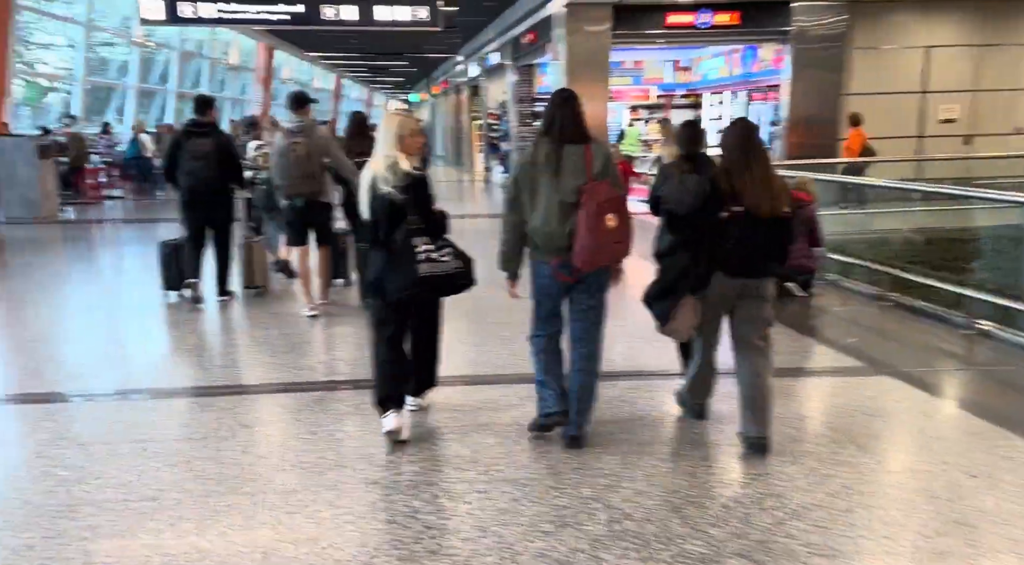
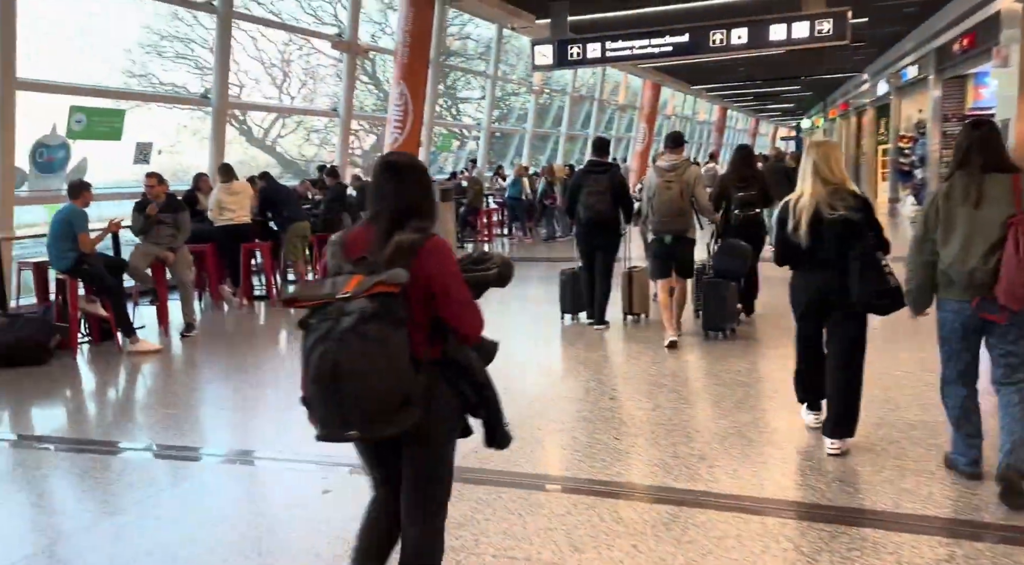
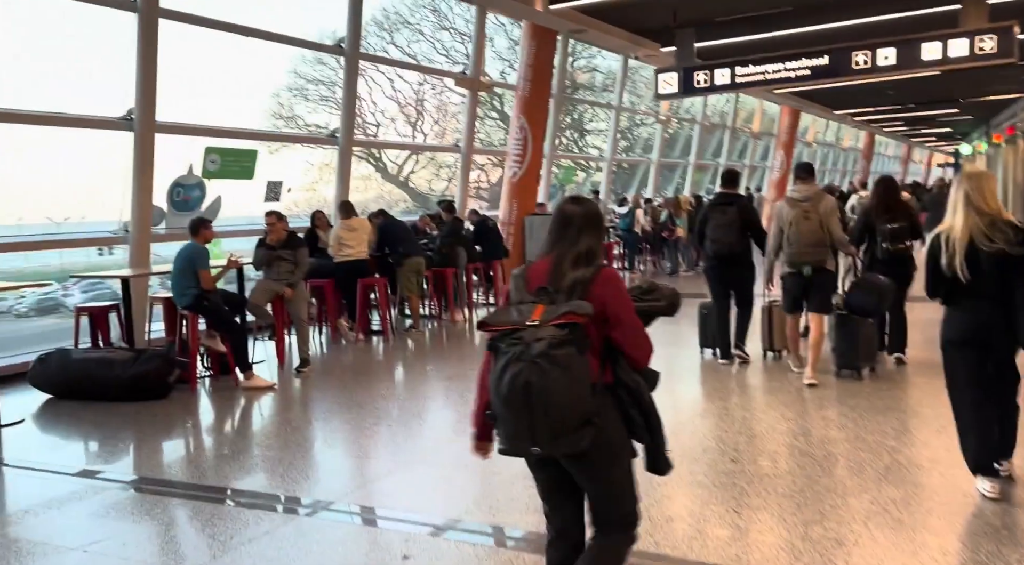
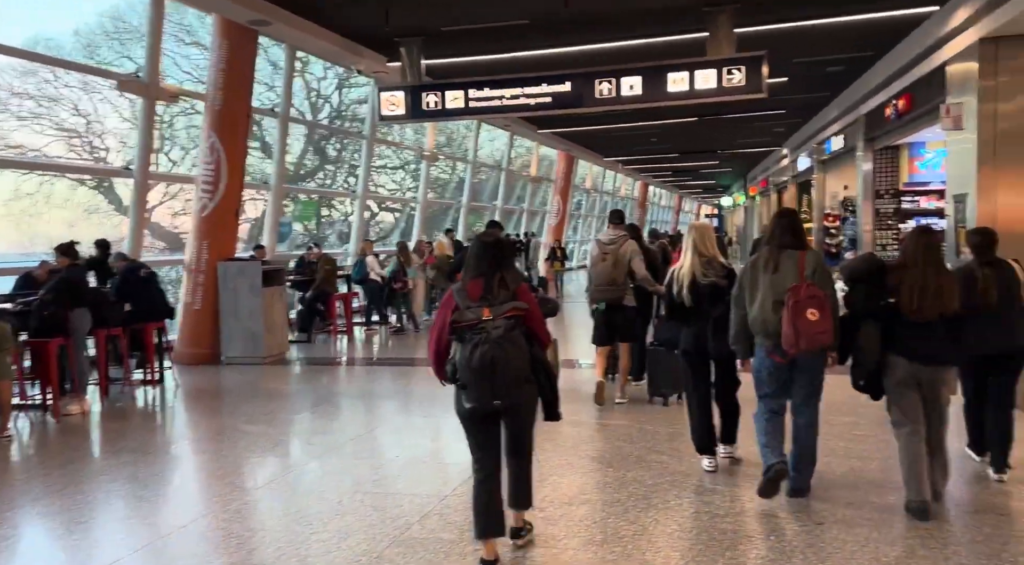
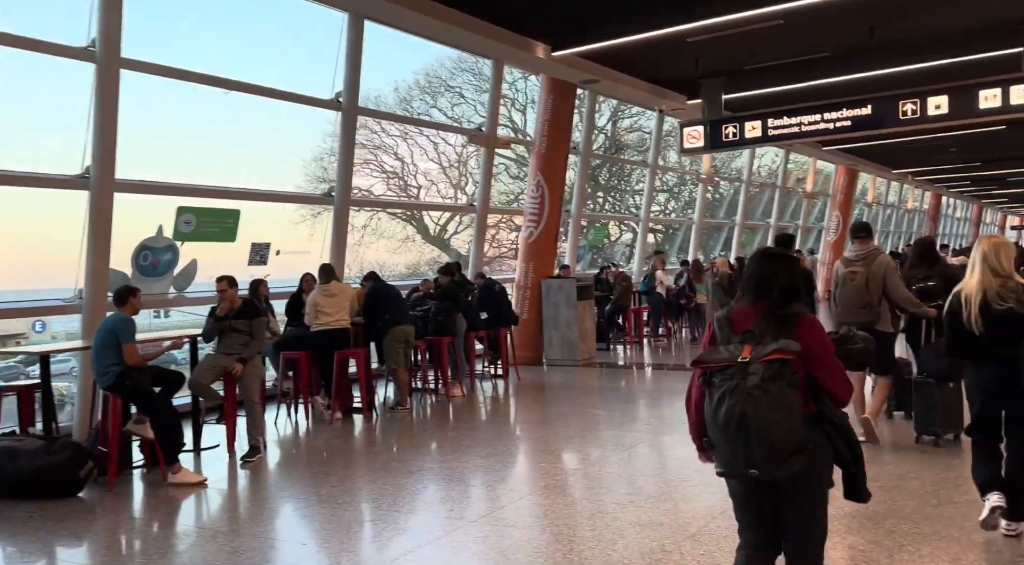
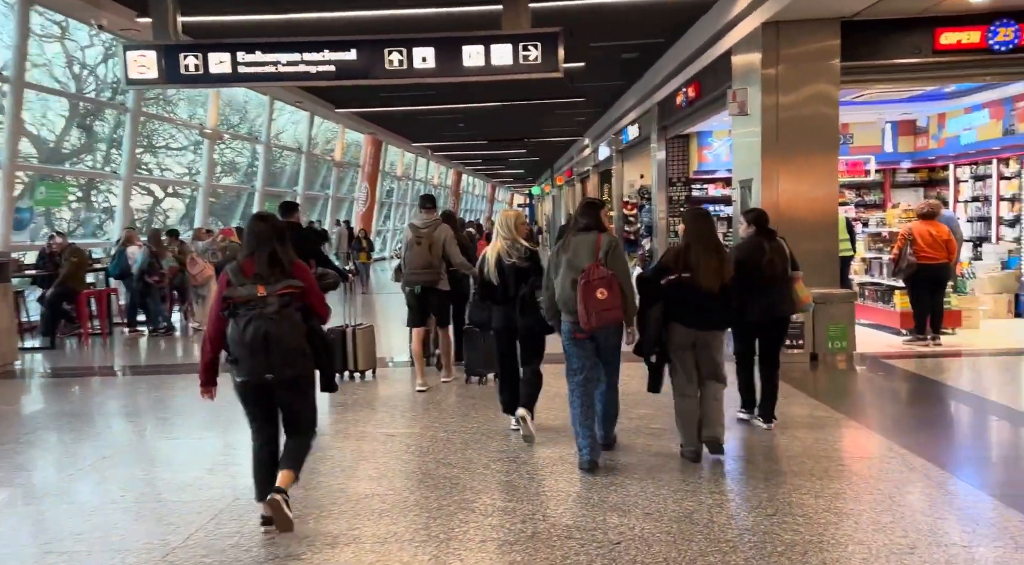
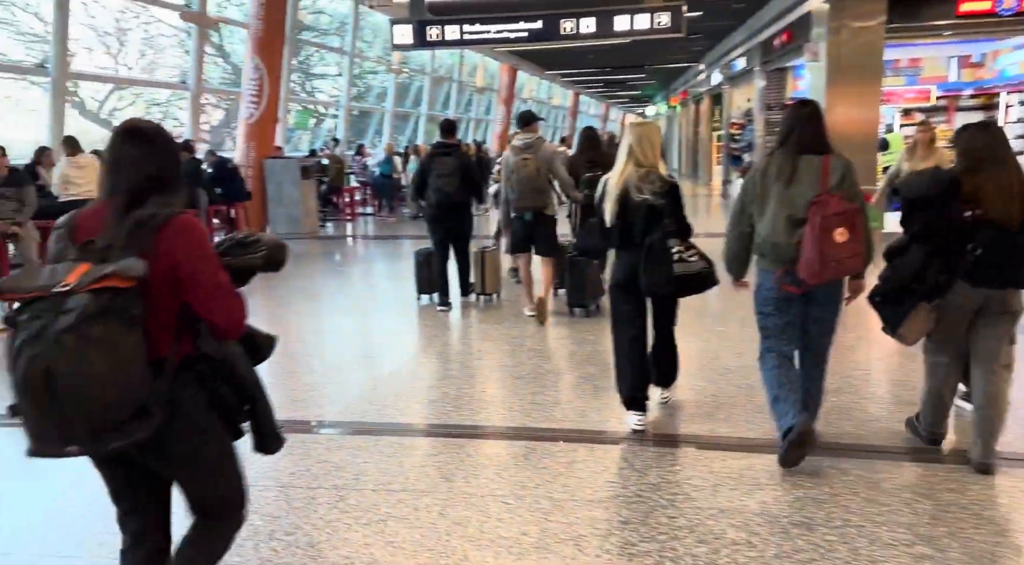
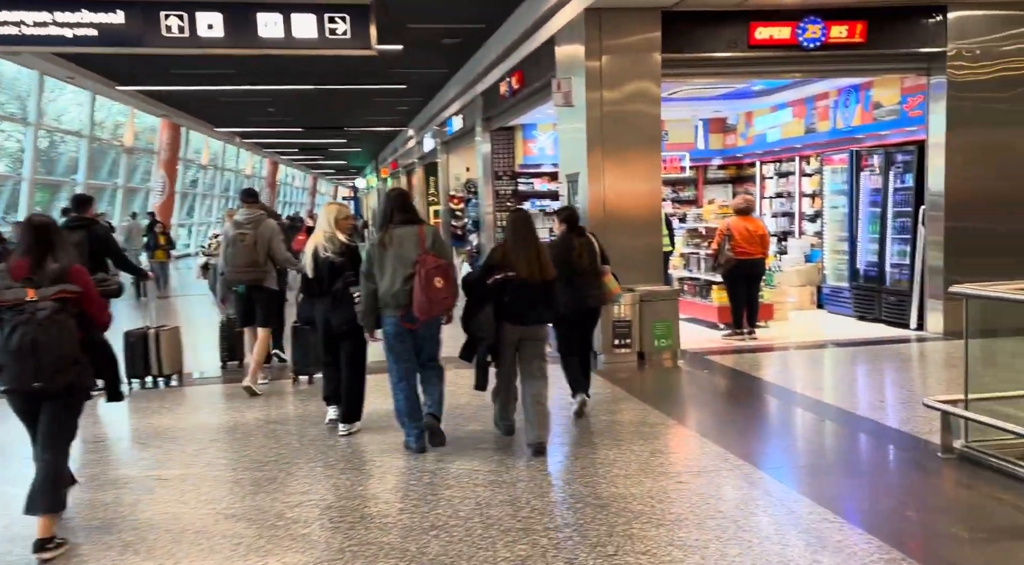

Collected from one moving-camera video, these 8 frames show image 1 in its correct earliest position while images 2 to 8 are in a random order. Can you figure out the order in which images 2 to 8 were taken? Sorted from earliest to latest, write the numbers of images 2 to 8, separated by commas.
7, 2, 3, 5, 4, 6, 8
